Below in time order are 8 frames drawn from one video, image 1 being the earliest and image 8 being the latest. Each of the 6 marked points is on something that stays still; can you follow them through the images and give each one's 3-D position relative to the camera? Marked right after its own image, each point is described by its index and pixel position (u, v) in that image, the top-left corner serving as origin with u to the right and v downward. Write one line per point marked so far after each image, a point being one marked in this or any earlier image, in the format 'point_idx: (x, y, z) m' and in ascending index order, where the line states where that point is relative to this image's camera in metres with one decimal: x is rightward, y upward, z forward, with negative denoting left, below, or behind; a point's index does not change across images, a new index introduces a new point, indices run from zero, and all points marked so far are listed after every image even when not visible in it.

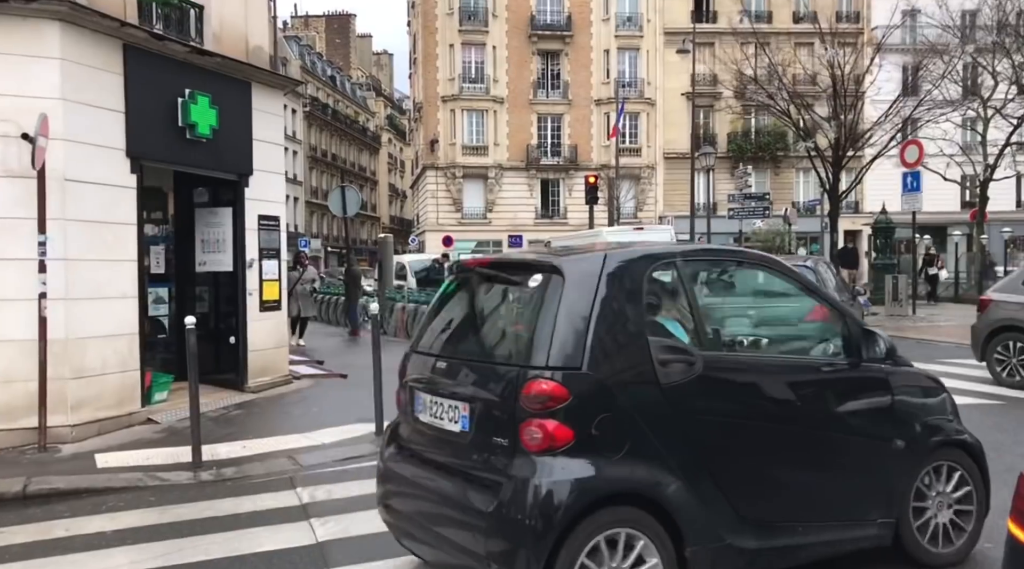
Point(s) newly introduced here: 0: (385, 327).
0: (-2.7, -0.9, +18.4) m
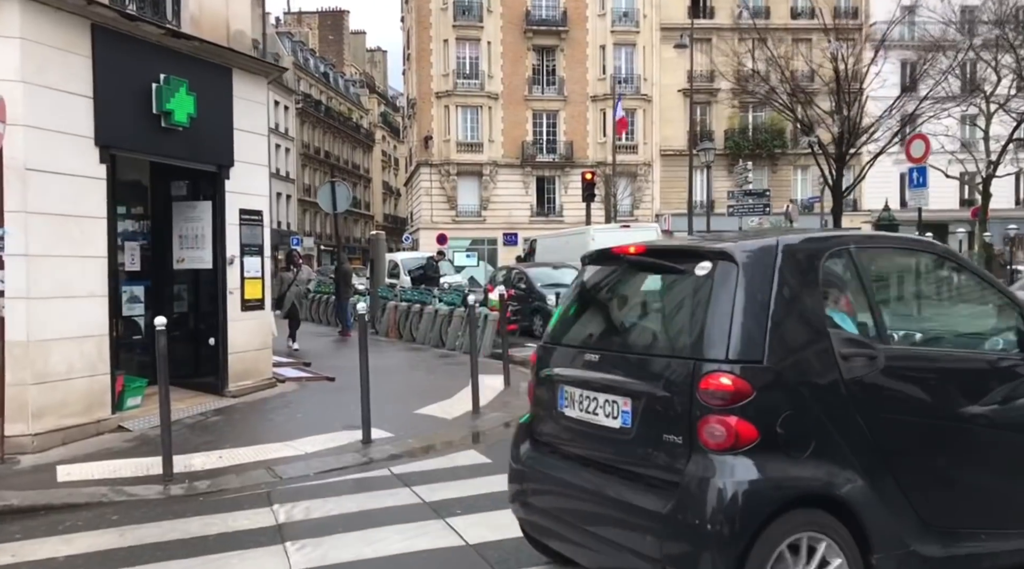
0: (-2.8, -0.9, +17.9) m
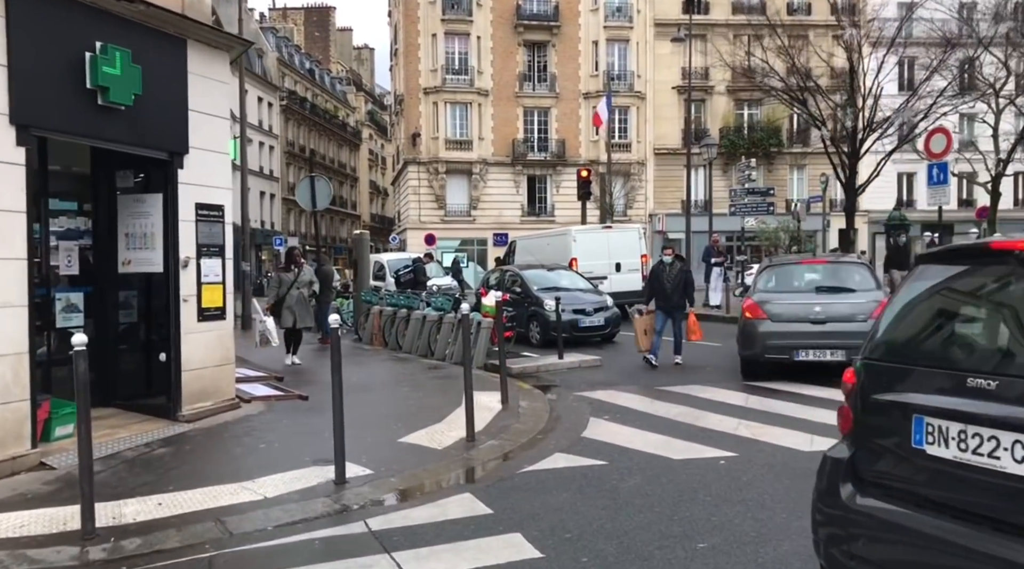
0: (-3.0, -0.9, +16.6) m
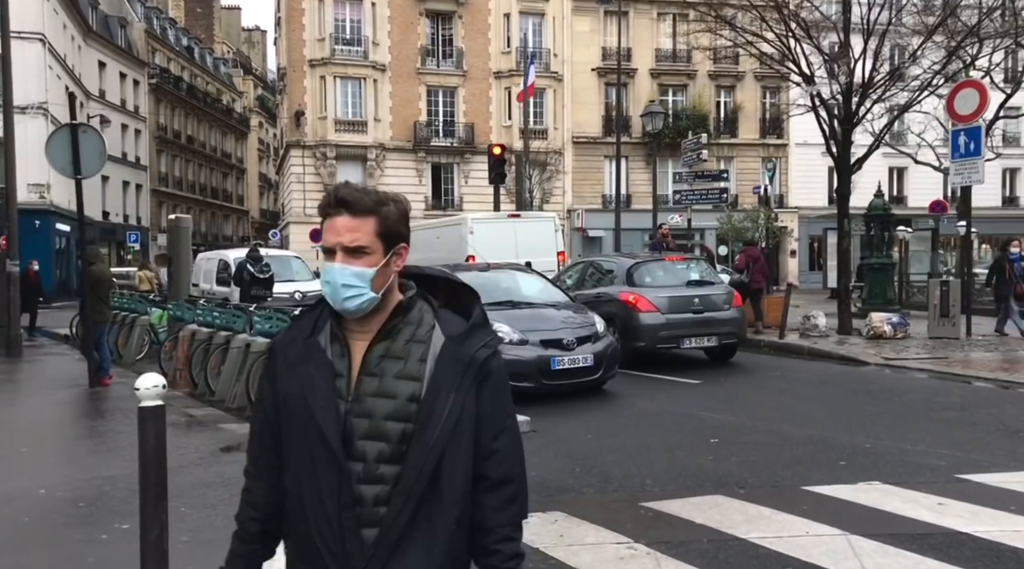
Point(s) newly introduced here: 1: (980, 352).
0: (-4.5, -1.0, +11.2) m
1: (+6.7, -1.0, +12.1) m
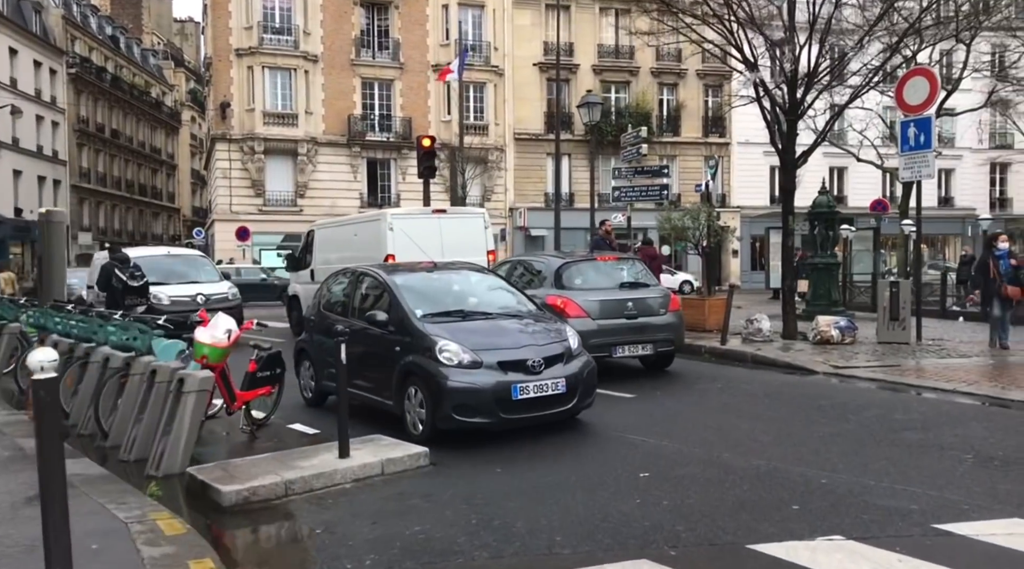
0: (-5.5, -1.1, +9.7) m
1: (+5.6, -1.0, +11.3) m
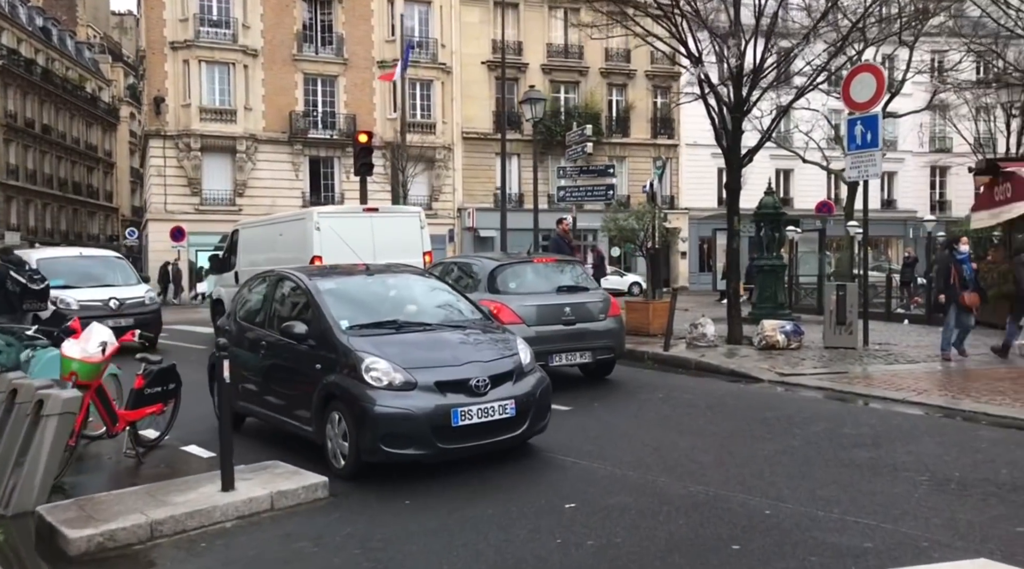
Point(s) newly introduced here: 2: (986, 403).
0: (-6.3, -1.1, +8.7) m
1: (+4.7, -1.0, +10.9) m
2: (+4.7, -1.2, +8.4) m
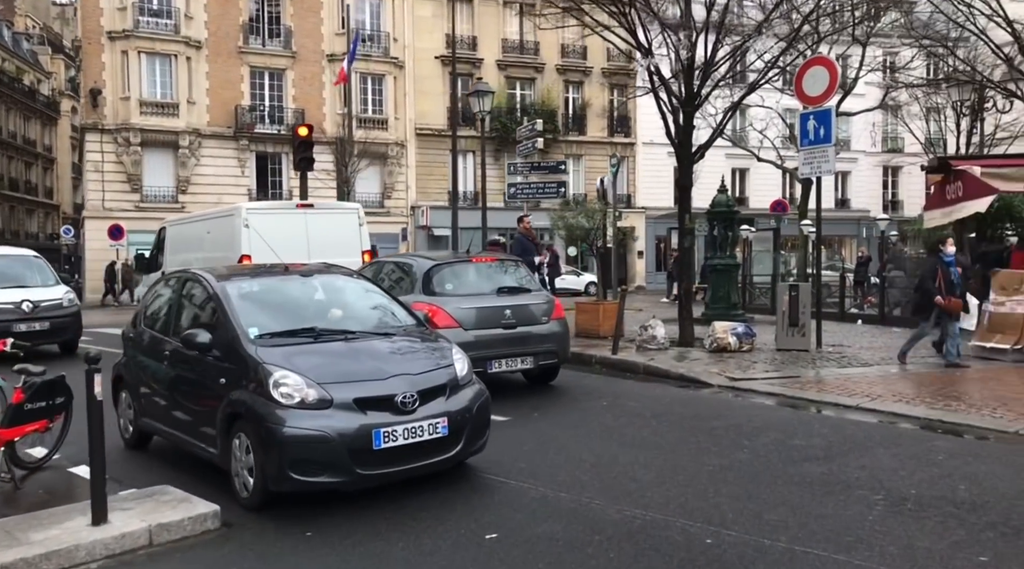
0: (-6.9, -1.2, +7.8) m
1: (+4.0, -1.0, +10.6) m
2: (+4.1, -1.2, +8.1) m
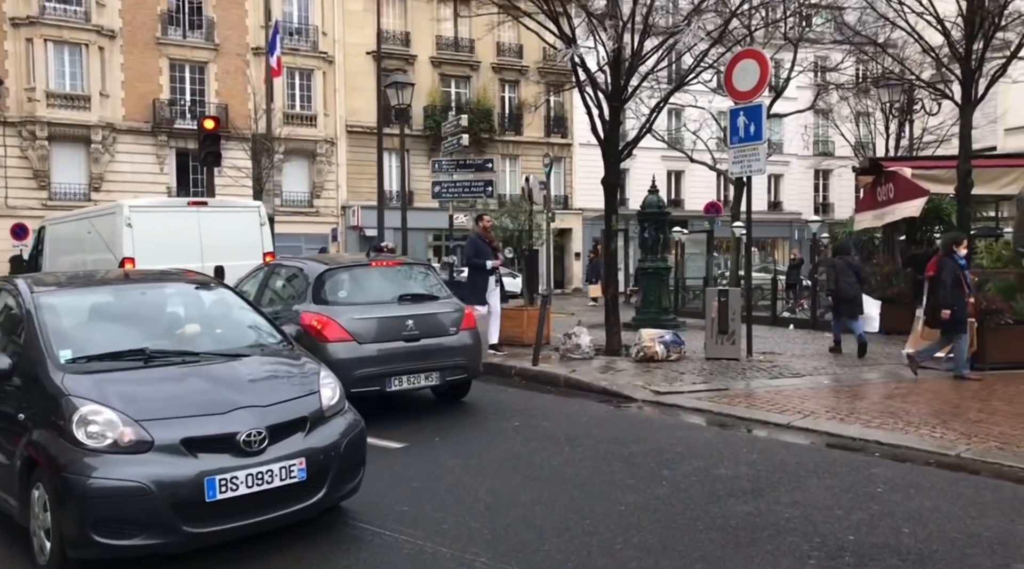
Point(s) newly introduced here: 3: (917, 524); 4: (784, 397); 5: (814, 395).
0: (-7.7, -1.2, +6.4) m
1: (+2.9, -1.1, +9.9) m
2: (+3.2, -1.3, +7.4) m
3: (+2.3, -1.3, +4.8) m
4: (+2.9, -1.2, +8.9) m
5: (+3.2, -1.2, +9.0) m
